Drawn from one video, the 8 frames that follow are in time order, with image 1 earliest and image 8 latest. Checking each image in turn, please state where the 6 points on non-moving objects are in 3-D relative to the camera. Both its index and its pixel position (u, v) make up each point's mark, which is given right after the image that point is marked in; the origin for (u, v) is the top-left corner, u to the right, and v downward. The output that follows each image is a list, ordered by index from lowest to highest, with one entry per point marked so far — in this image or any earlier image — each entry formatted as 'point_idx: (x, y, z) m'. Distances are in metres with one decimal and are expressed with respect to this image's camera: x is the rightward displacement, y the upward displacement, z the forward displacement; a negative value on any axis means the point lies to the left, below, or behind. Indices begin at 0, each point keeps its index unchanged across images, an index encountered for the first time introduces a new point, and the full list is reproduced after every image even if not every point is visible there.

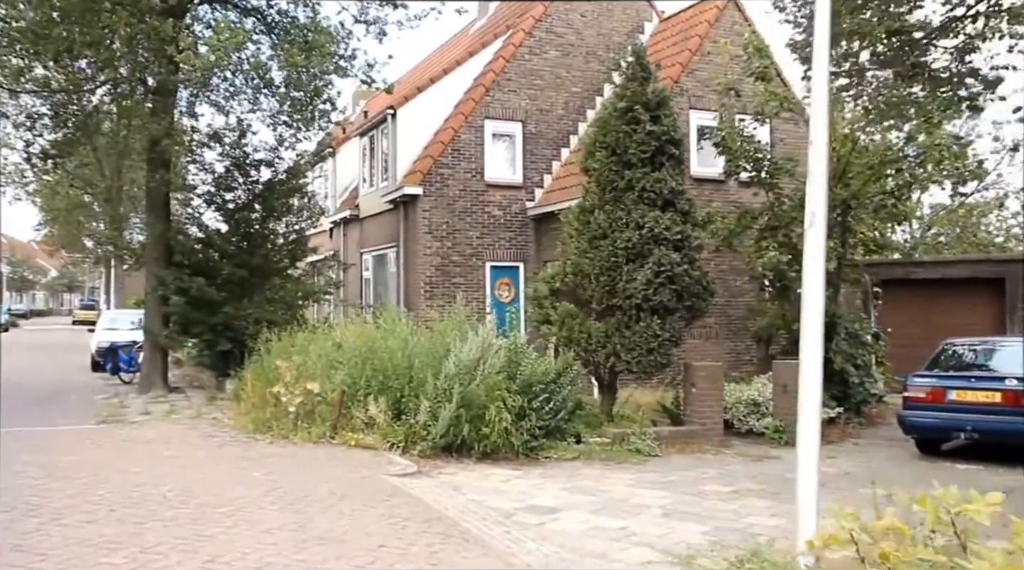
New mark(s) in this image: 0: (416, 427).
0: (-1.1, -1.7, +10.1) m
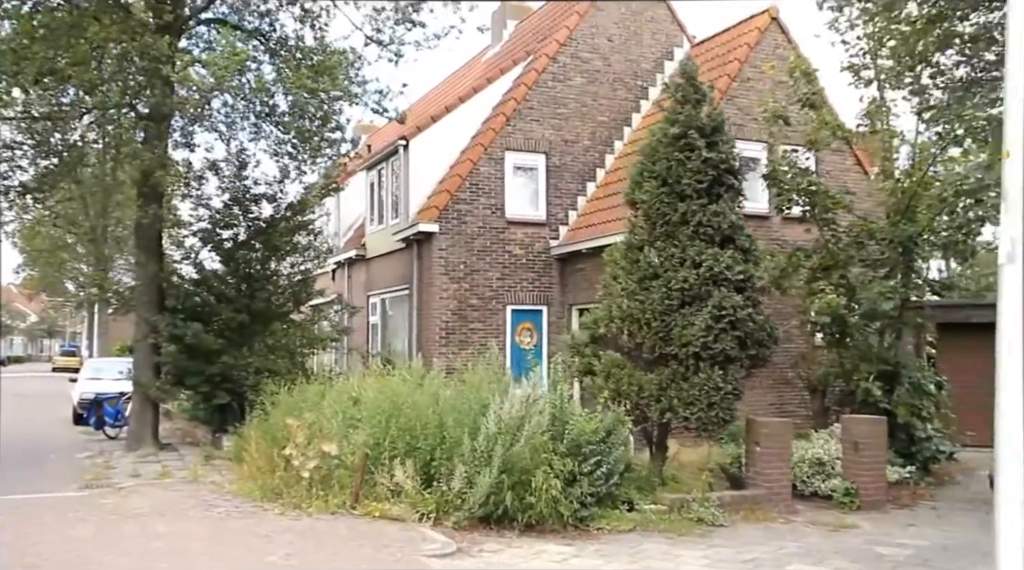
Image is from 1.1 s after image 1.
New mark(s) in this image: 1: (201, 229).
0: (-0.6, -2.1, +8.7) m
1: (-4.8, +0.8, +13.2) m
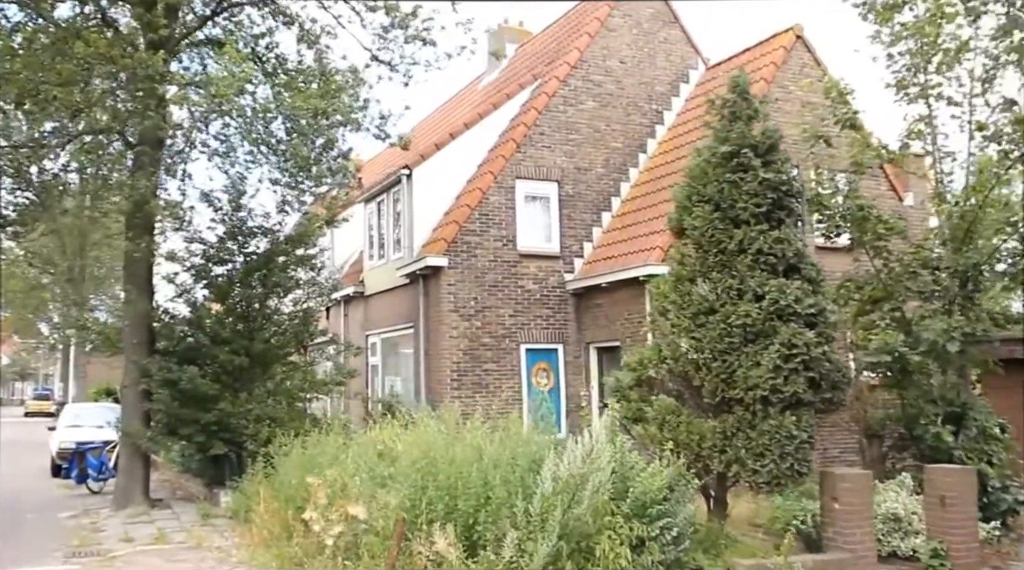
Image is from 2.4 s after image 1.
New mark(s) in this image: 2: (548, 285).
0: (-0.1, -2.5, +7.6) m
1: (-4.5, +0.3, +12.0) m
2: (+0.6, 0.0, +15.0) m
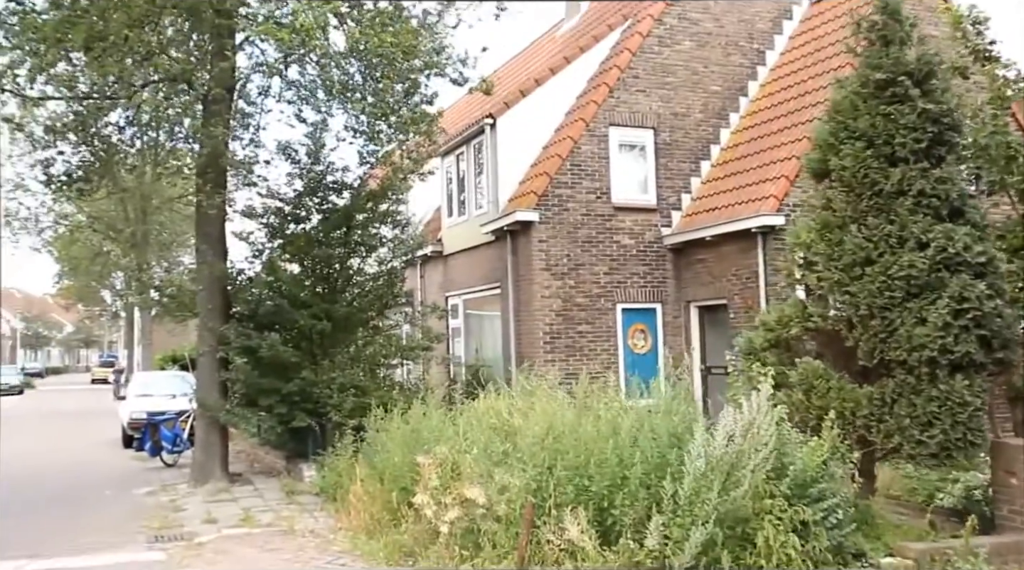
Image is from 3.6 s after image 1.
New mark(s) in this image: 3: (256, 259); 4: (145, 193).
0: (+1.0, -2.1, +6.6) m
1: (-3.2, +0.8, +11.2) m
2: (+2.1, +0.7, +13.8) m
3: (-3.3, +0.4, +11.2) m
4: (-7.2, +1.8, +16.7) m
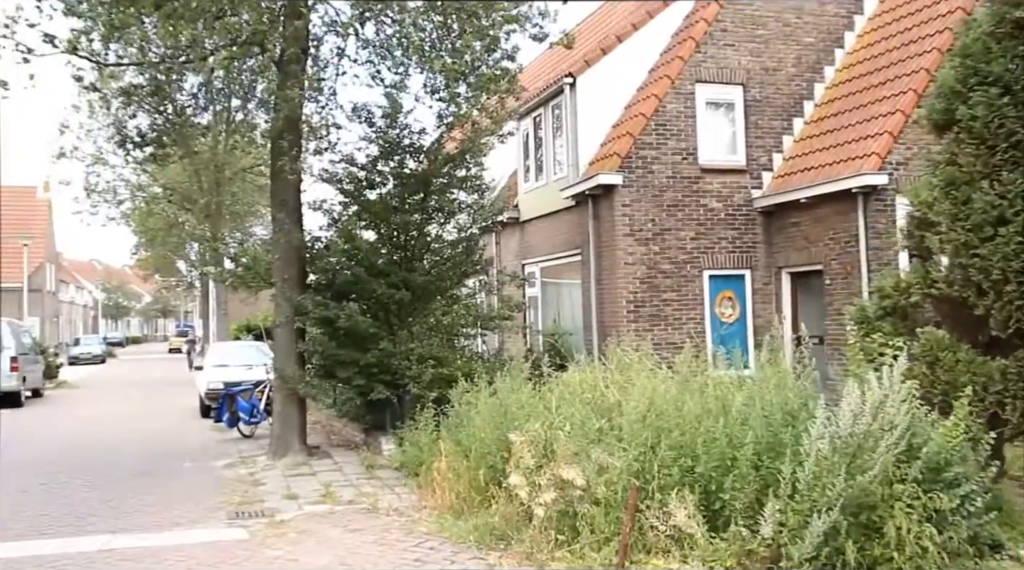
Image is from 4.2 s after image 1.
0: (+1.7, -1.8, +6.0) m
1: (-2.1, +1.2, +10.8) m
2: (+3.3, +1.2, +13.0) m
3: (-2.3, +0.8, +10.8) m
4: (-5.7, +2.4, +16.6) m
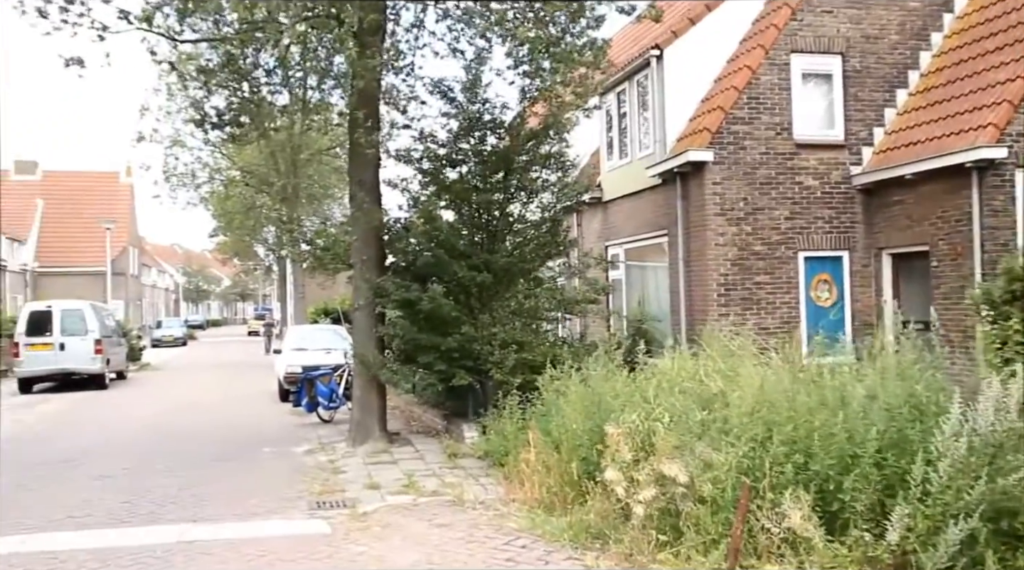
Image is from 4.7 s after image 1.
0: (+2.4, -1.7, +5.4) m
1: (-1.1, +1.4, +10.4) m
2: (+4.5, +1.5, +12.2) m
3: (-1.2, +1.0, +10.5) m
4: (-4.2, +2.7, +16.4) m
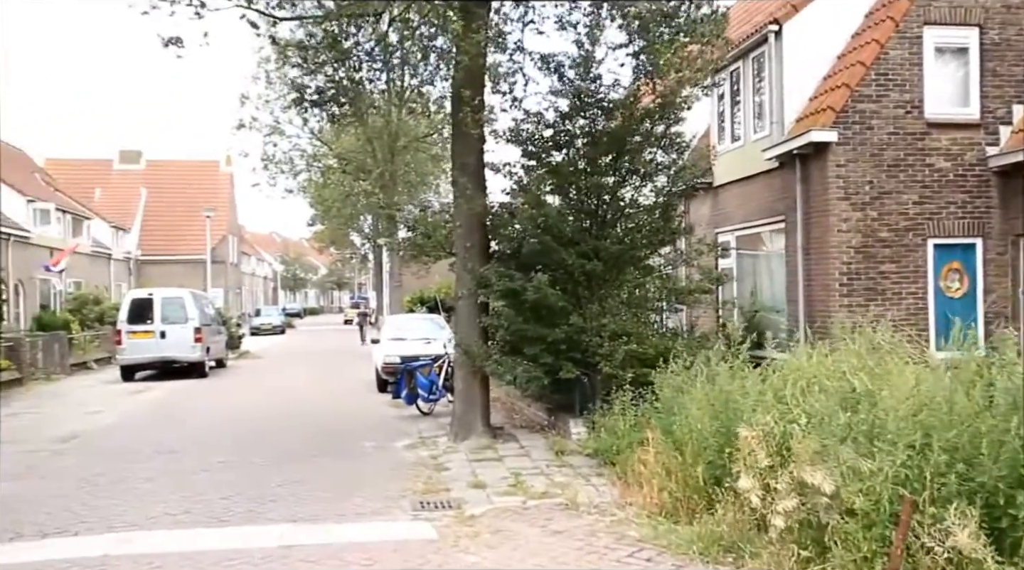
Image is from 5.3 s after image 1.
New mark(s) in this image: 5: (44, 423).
0: (+3.1, -1.6, +4.7) m
1: (+0.2, +1.5, +10.0) m
2: (+5.9, +1.6, +11.2) m
3: (0.0, +1.1, +10.0) m
4: (-2.3, +2.9, +16.3) m
5: (-6.6, -2.0, +12.2) m
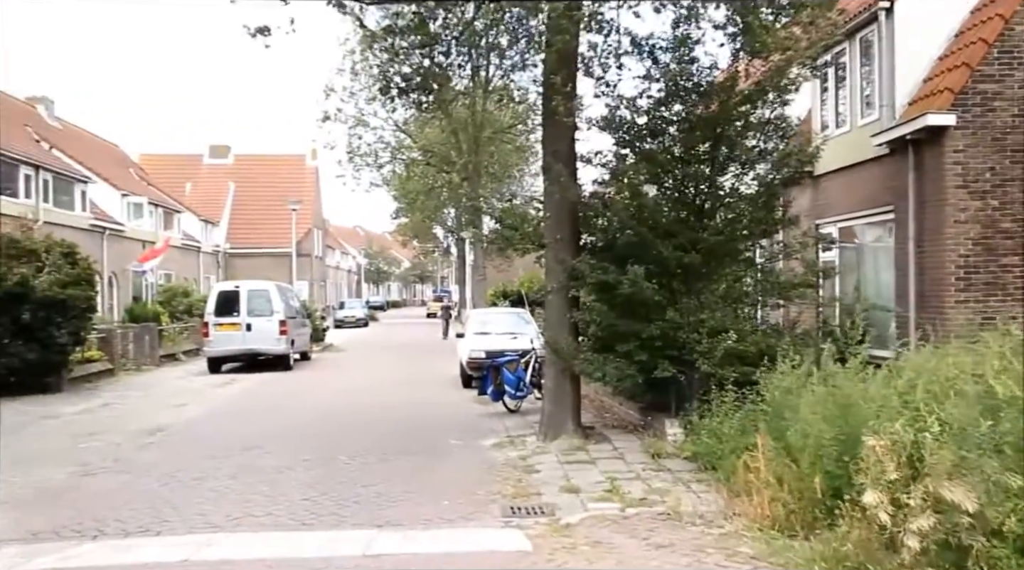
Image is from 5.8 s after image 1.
0: (+3.6, -1.6, +4.0) m
1: (+1.2, +1.6, +9.5) m
2: (+7.0, +1.7, +10.2) m
3: (+1.0, +1.2, +9.6) m
4: (-0.7, +3.0, +16.0) m
5: (-5.4, -1.9, +12.3) m
